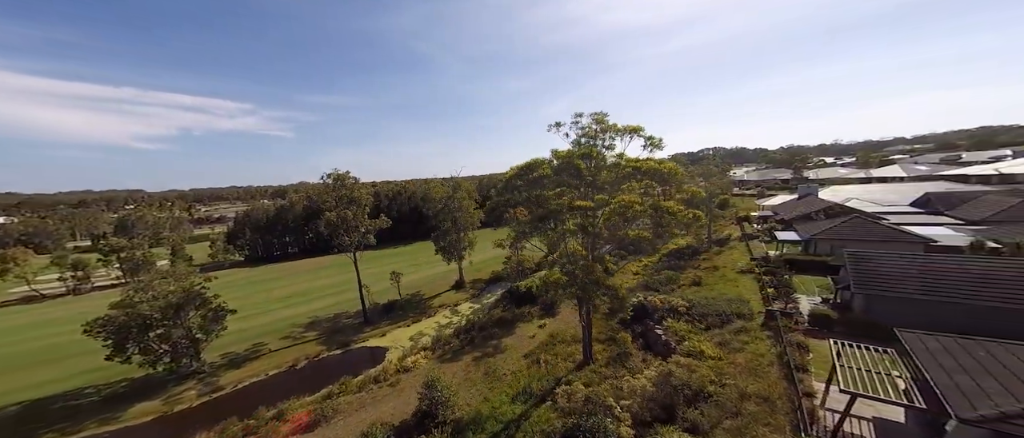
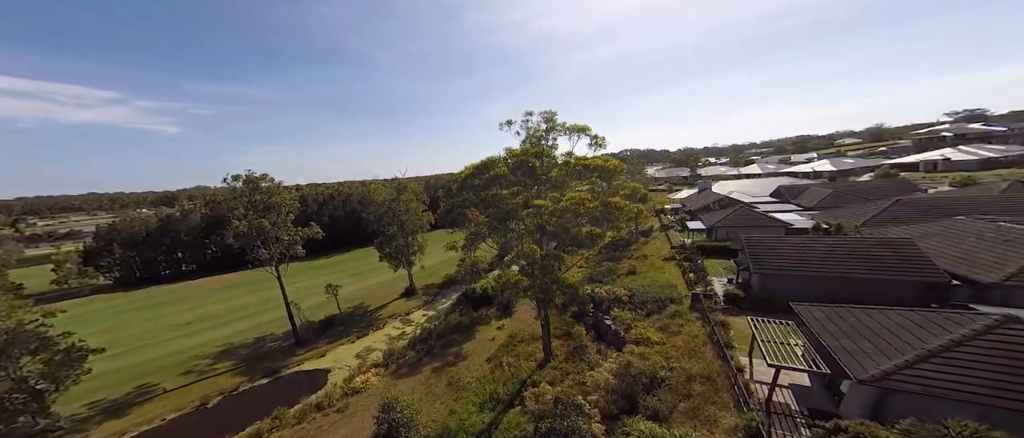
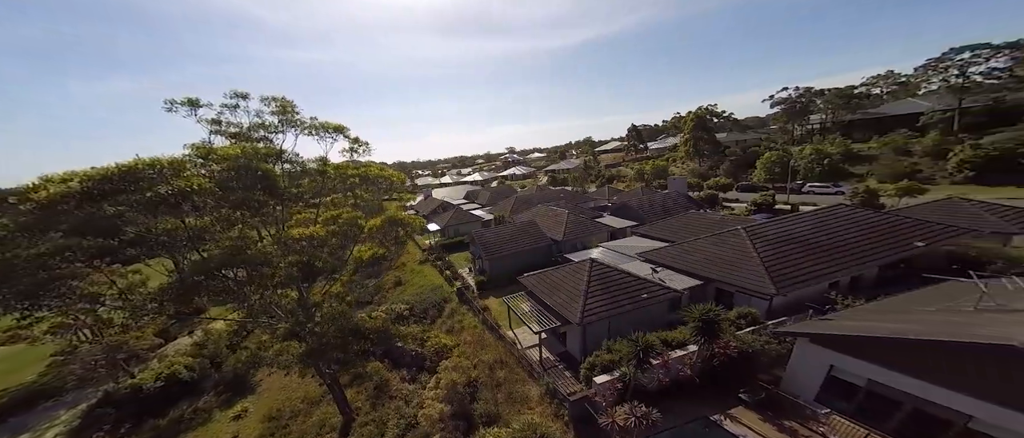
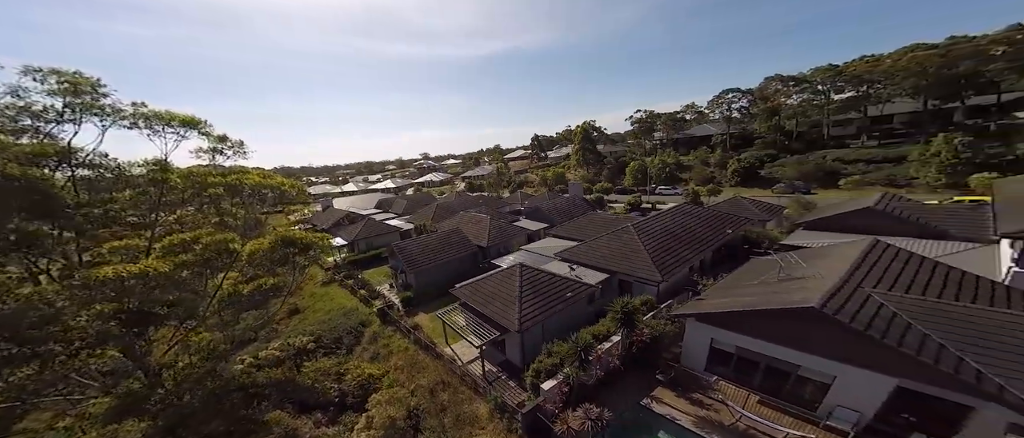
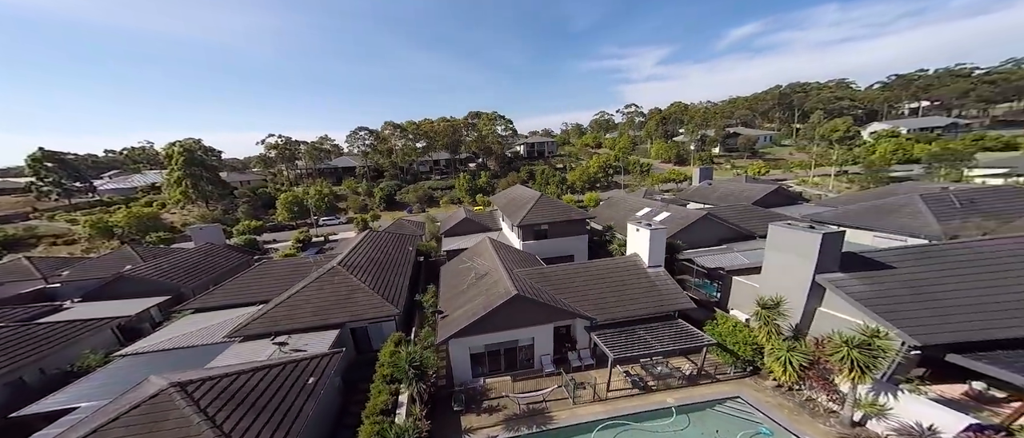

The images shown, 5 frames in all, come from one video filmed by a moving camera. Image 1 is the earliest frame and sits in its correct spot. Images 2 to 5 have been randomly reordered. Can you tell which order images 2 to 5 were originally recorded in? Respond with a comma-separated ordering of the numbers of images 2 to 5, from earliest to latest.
2, 3, 4, 5
